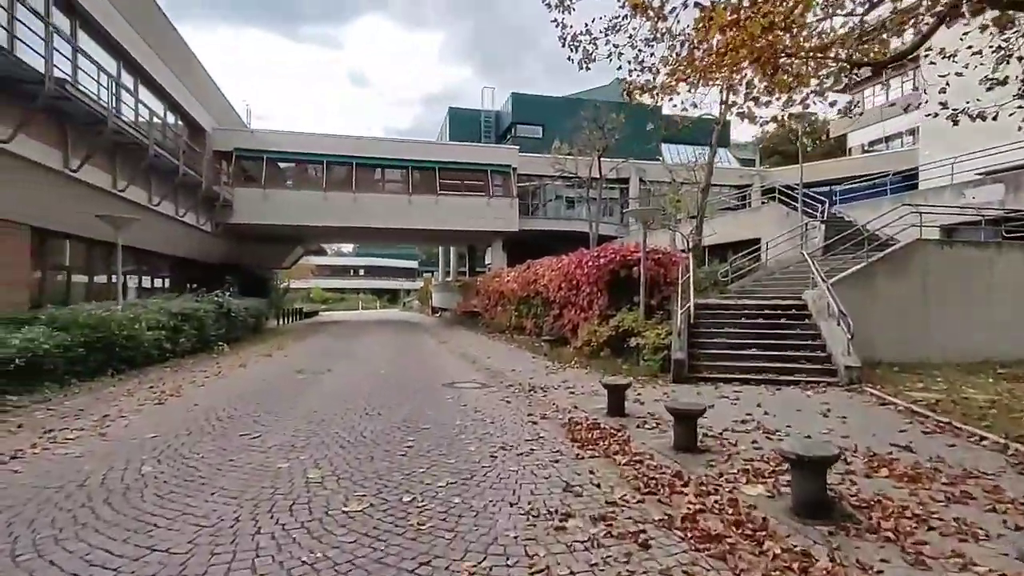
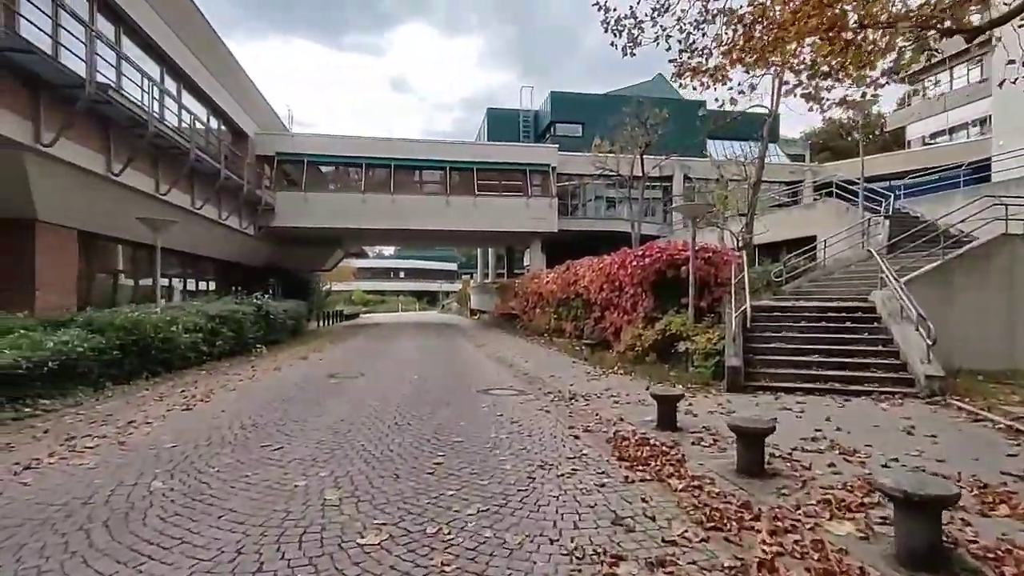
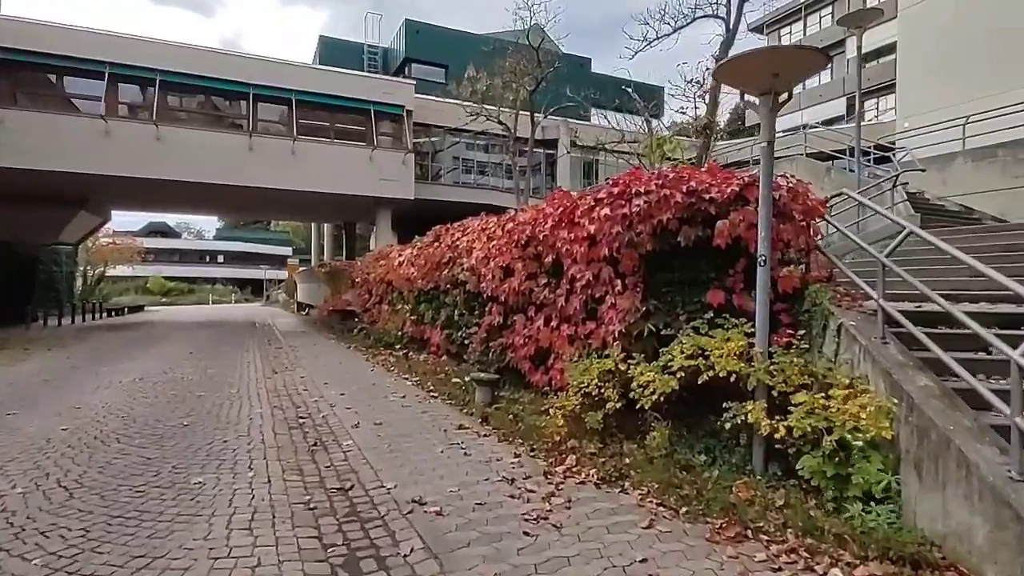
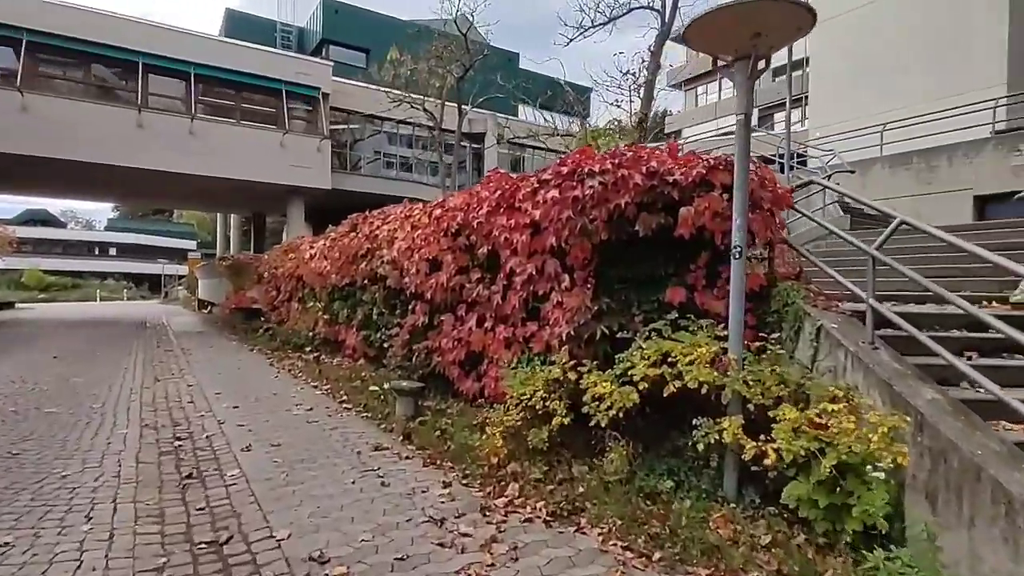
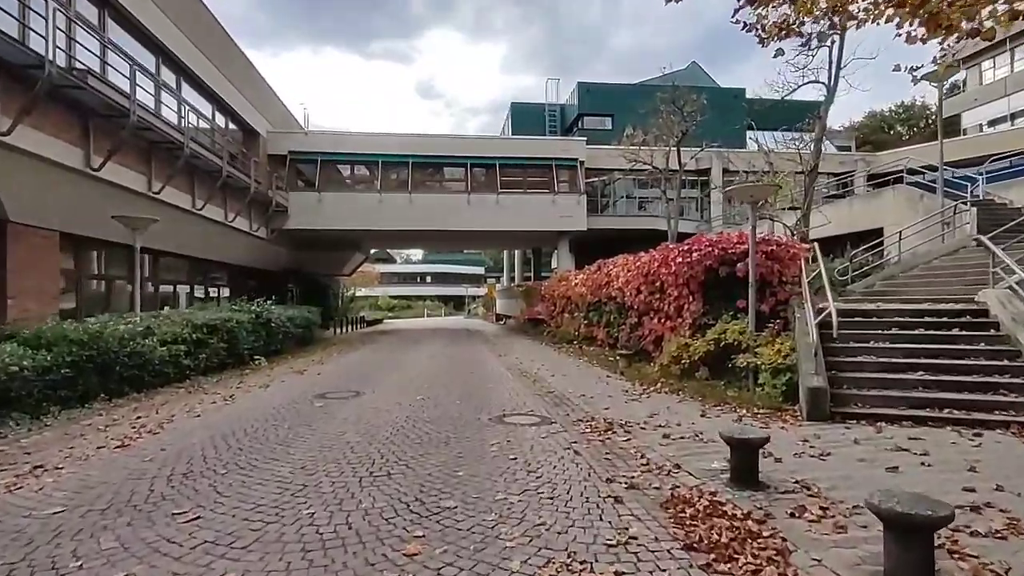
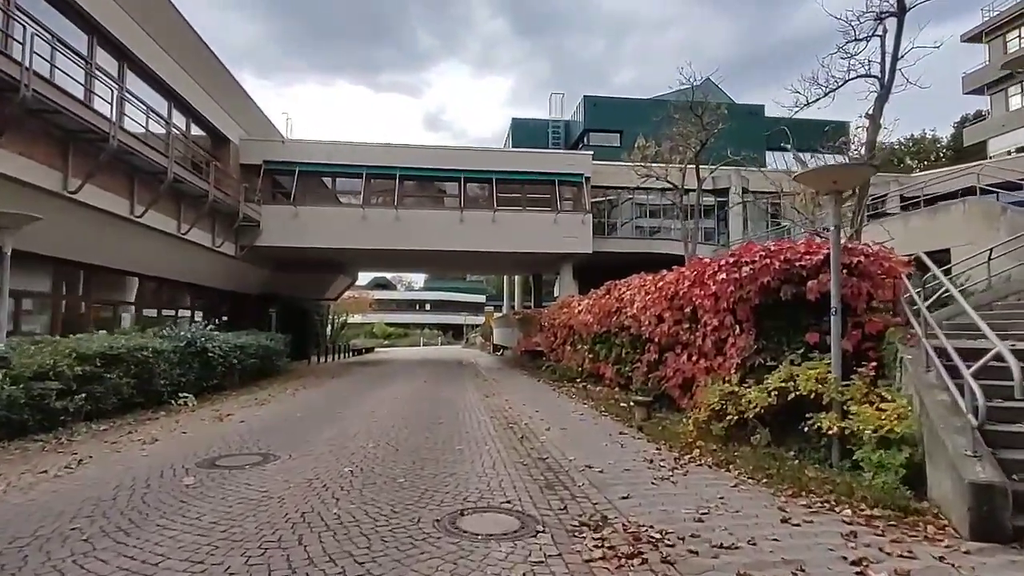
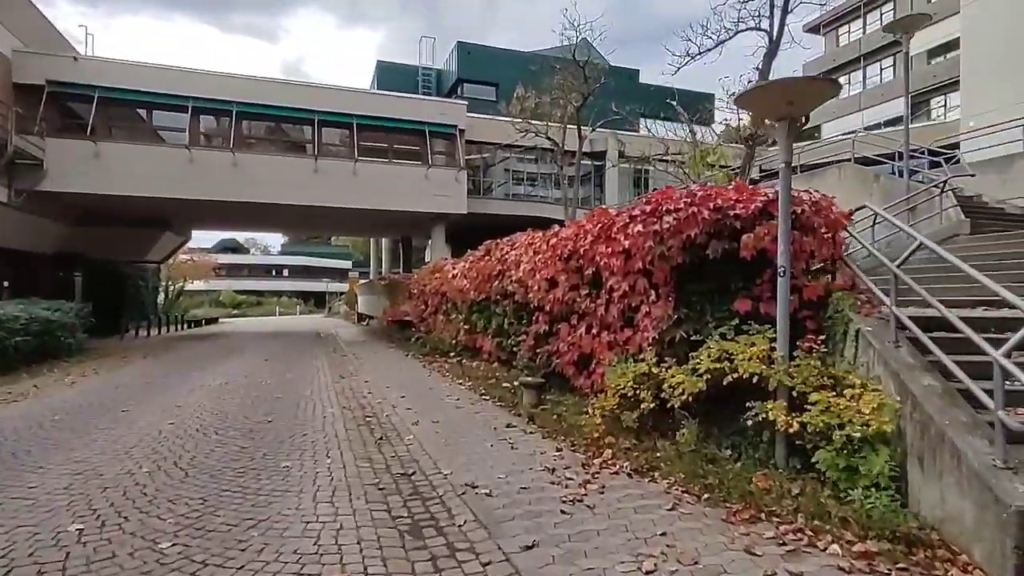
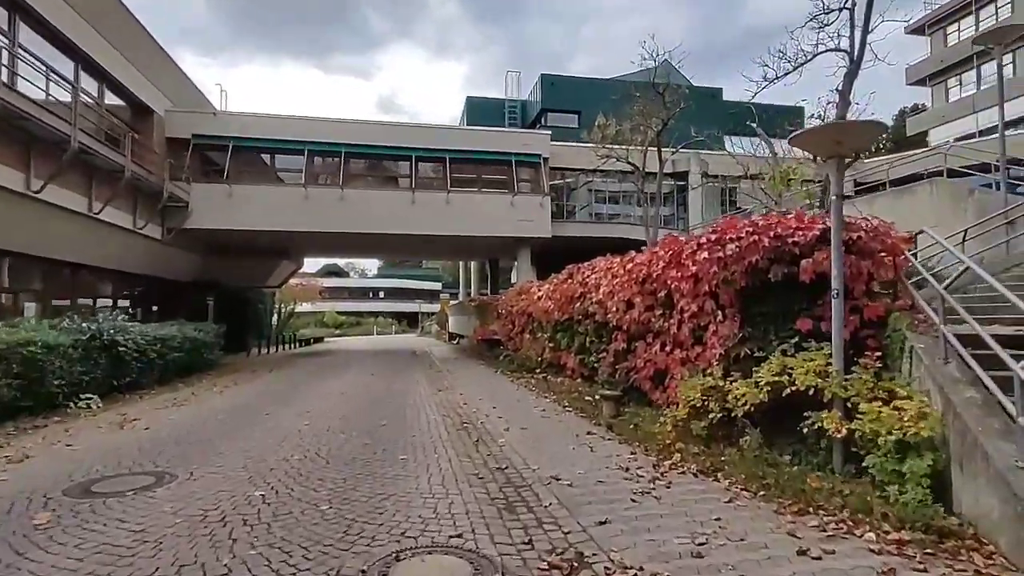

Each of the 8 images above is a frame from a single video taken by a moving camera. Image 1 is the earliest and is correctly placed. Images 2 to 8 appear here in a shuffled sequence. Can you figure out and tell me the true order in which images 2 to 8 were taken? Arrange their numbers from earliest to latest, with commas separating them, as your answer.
2, 5, 6, 8, 7, 3, 4
